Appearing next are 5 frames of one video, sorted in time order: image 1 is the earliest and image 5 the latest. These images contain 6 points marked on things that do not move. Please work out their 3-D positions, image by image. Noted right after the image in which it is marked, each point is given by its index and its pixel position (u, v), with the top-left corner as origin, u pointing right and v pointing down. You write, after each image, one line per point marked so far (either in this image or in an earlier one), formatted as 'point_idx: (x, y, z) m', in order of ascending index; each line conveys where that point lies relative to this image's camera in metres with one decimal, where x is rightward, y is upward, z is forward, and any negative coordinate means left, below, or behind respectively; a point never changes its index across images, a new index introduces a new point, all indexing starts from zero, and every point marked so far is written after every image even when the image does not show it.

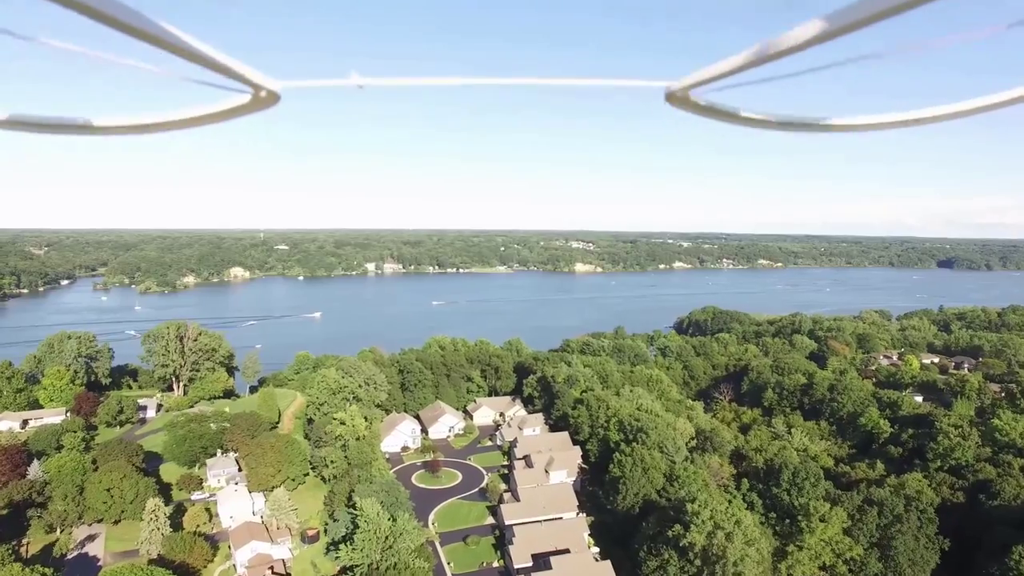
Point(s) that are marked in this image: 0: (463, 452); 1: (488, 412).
0: (-1.3, -4.5, +17.2) m
1: (-0.8, -3.9, +19.8) m
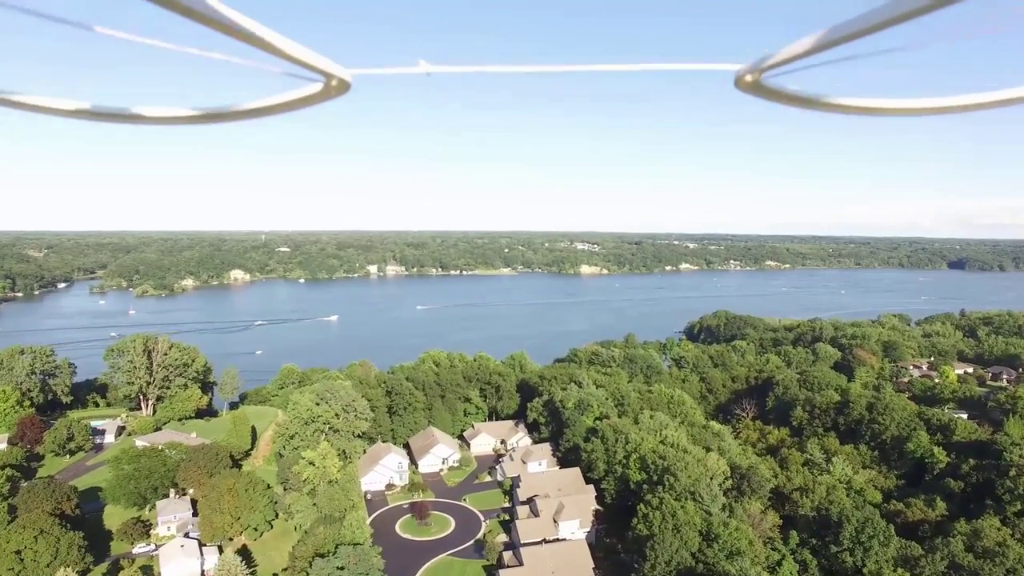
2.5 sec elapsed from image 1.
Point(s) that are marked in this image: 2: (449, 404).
0: (-1.3, -4.8, +14.9) m
1: (-0.7, -4.2, +17.4) m
2: (-1.8, -3.4, +18.4) m
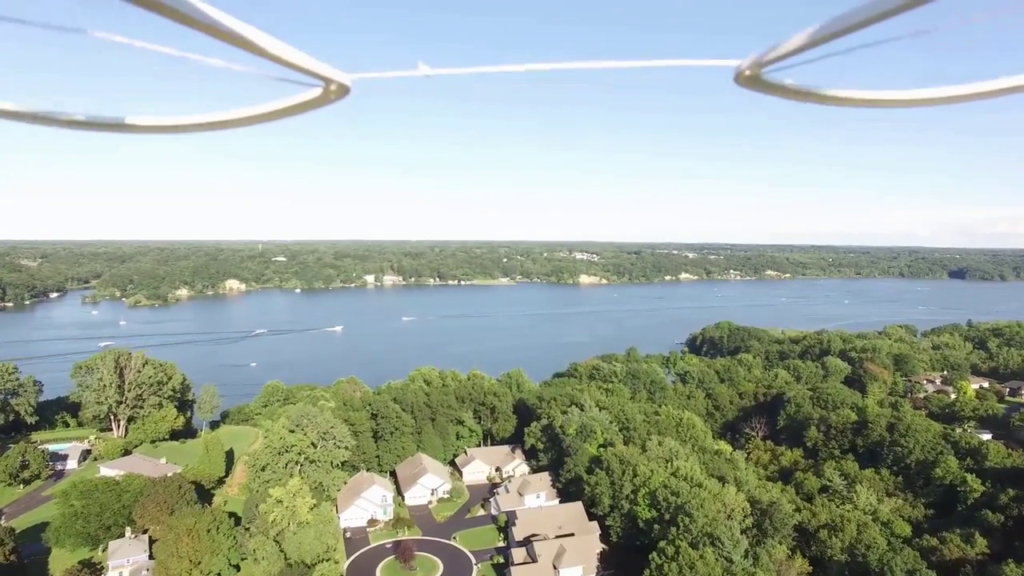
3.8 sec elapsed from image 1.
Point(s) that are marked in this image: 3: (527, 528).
0: (-1.4, -5.1, +13.4) m
1: (-0.8, -4.6, +16.0) m
2: (-1.9, -3.7, +17.0) m
3: (+0.3, -4.7, +12.3) m
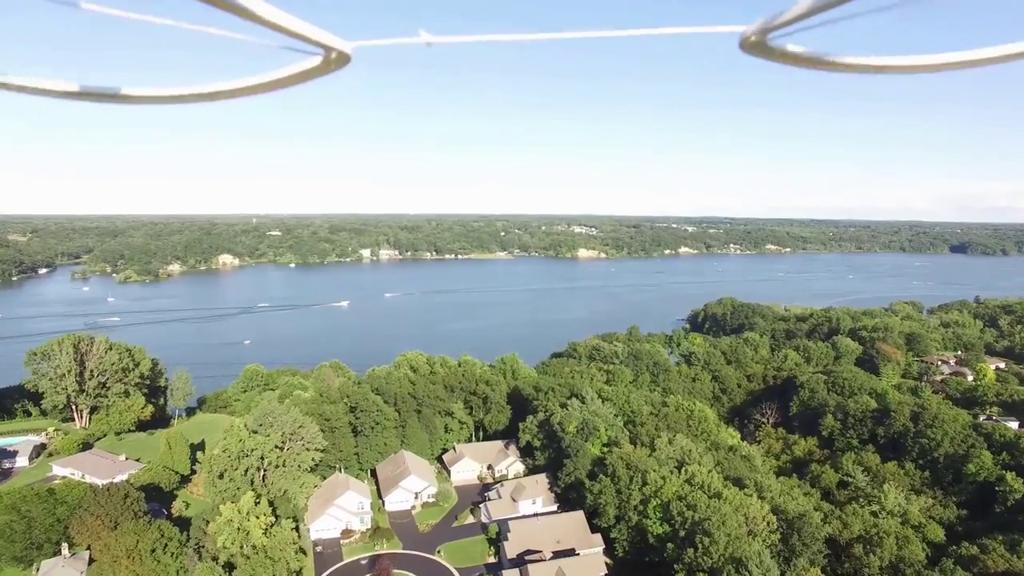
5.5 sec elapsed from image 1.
0: (-1.5, -4.7, +11.9) m
1: (-1.0, -4.1, +14.5) m
2: (-2.1, -3.2, +15.4) m
3: (+0.2, -4.4, +10.8) m
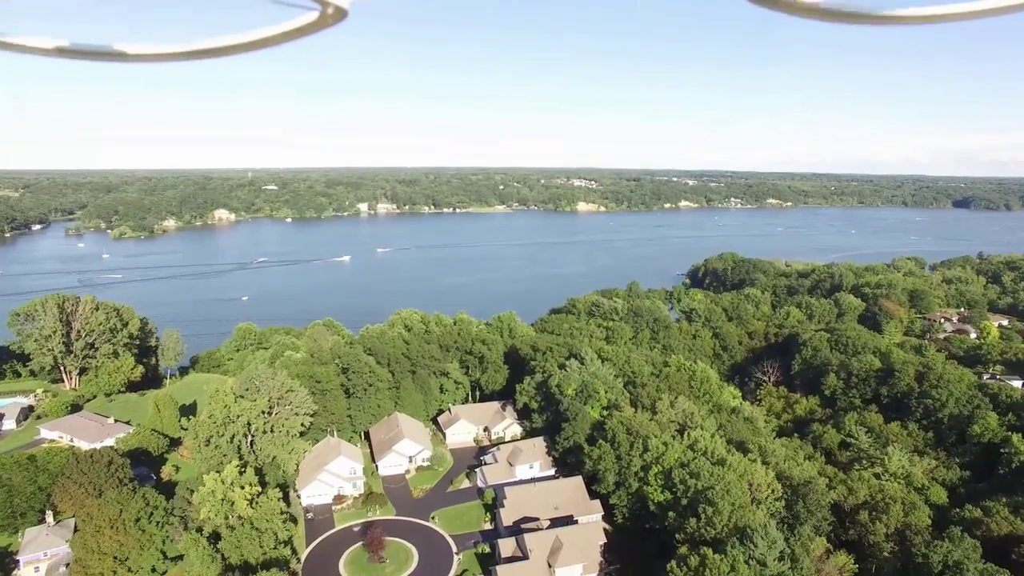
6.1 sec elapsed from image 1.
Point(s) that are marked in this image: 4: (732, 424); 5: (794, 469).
0: (-1.6, -4.0, +11.7) m
1: (-1.0, -3.2, +14.2) m
2: (-2.2, -2.2, +15.0) m
3: (+0.1, -3.7, +10.5) m
4: (+4.5, -2.8, +12.9) m
5: (+4.9, -3.2, +11.0) m
